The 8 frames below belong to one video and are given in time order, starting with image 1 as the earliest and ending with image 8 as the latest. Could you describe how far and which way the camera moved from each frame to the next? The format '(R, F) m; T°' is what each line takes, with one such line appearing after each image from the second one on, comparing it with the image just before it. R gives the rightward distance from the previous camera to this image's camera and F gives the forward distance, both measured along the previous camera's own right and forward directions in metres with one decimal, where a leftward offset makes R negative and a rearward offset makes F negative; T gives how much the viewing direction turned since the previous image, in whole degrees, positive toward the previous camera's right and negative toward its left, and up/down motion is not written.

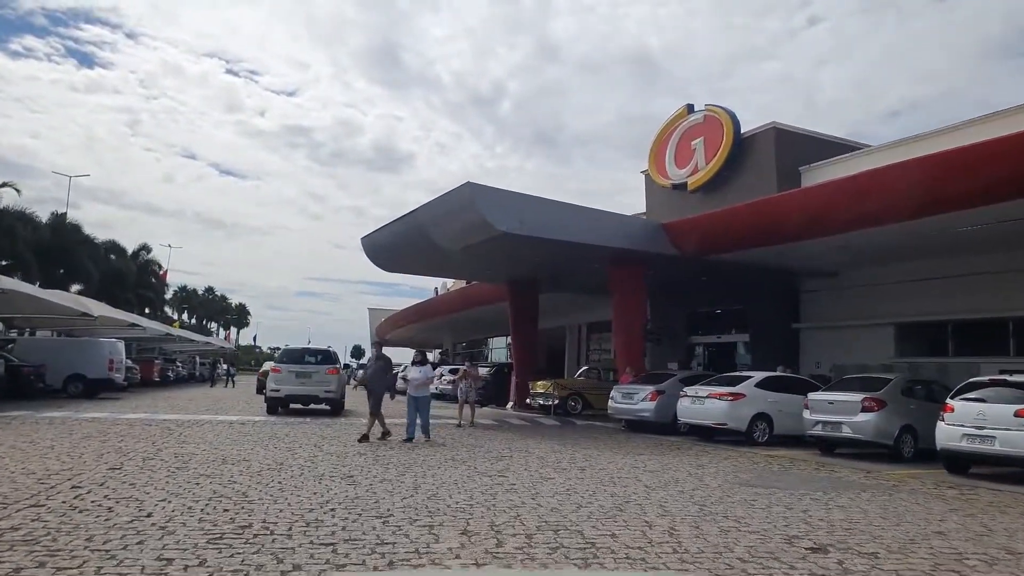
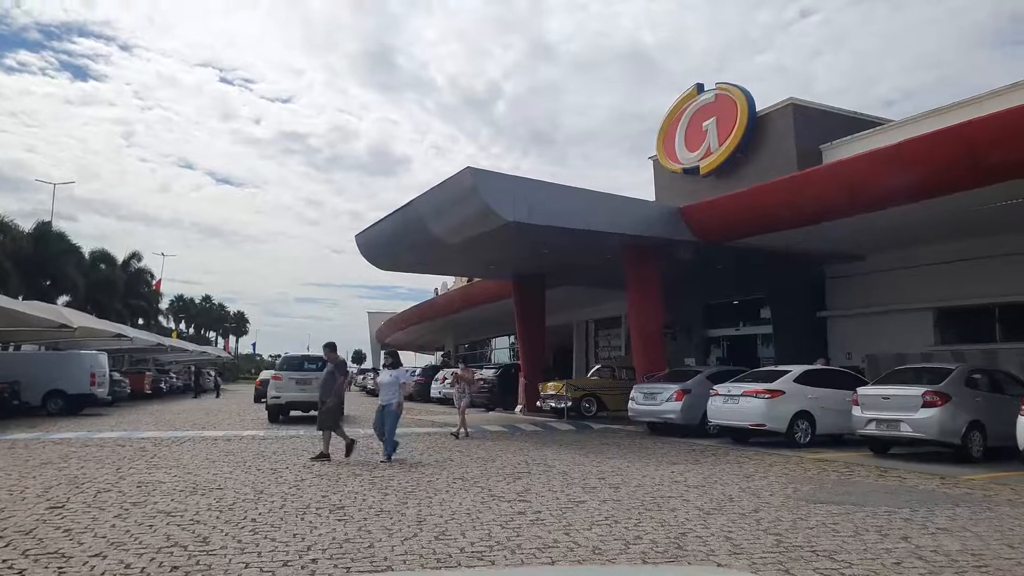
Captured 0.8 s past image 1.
(-0.2, +1.6) m; 0°
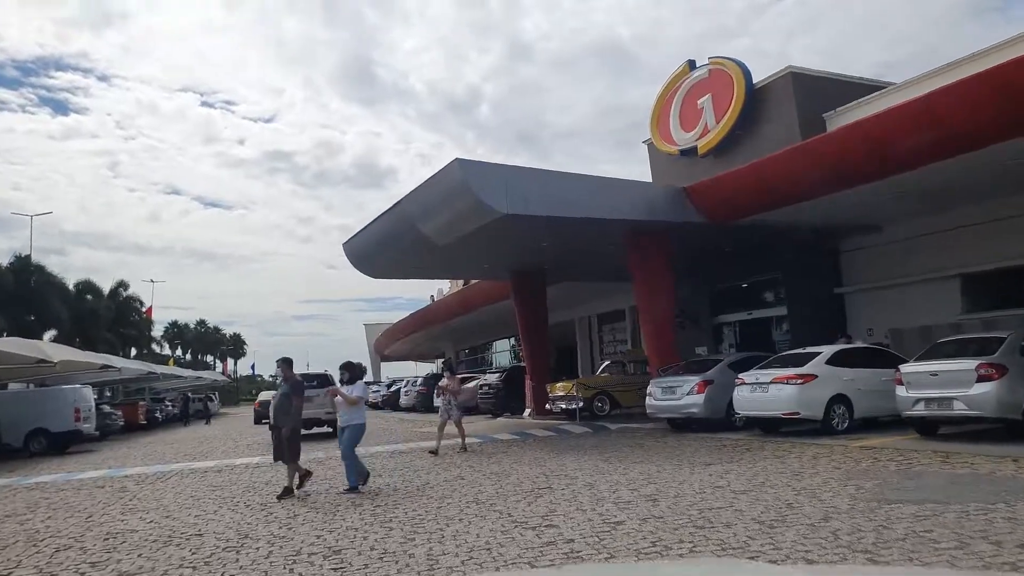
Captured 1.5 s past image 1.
(-0.1, +1.2) m; 0°
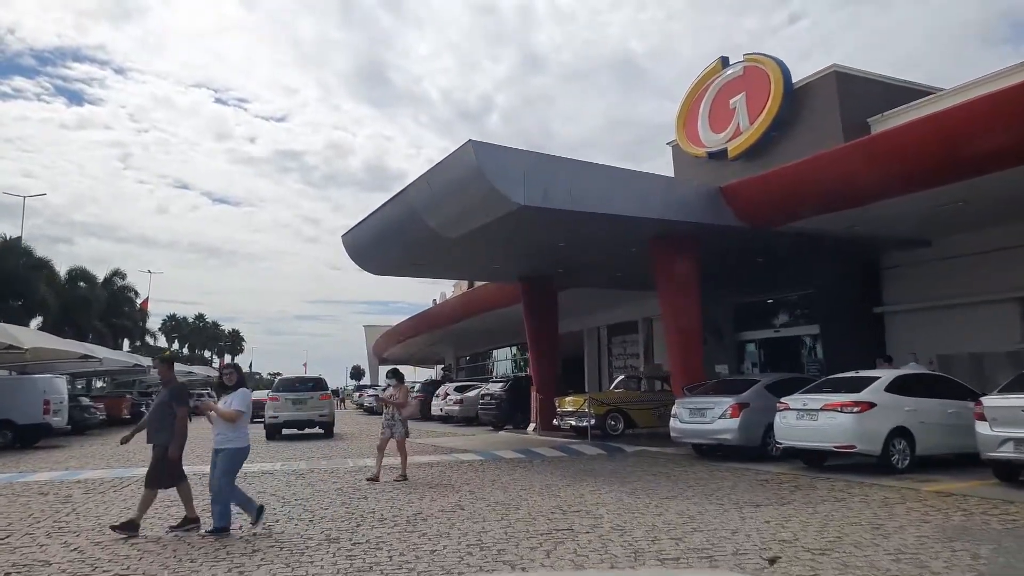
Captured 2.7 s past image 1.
(-0.2, +1.7) m; 0°
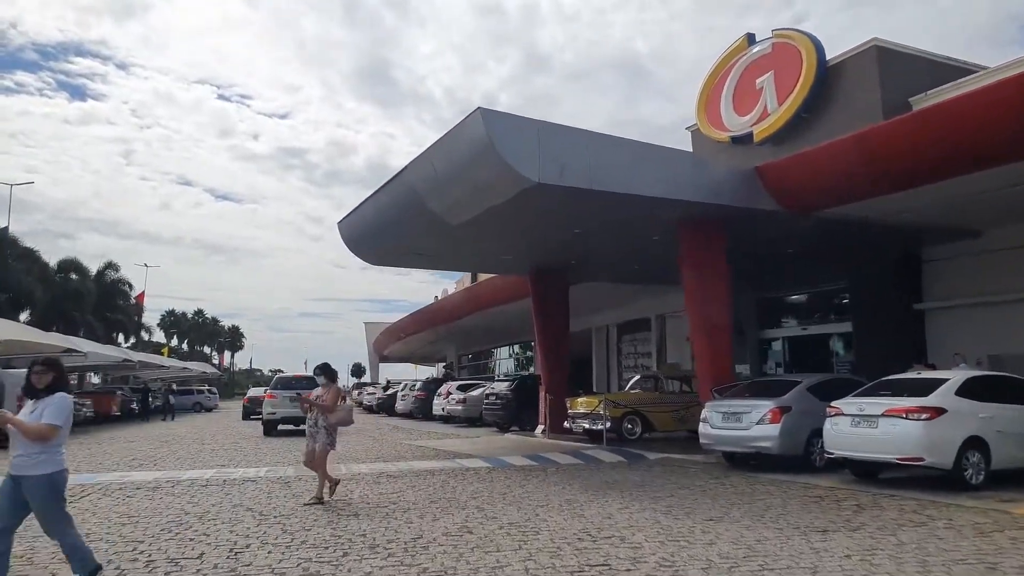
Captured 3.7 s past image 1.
(-0.2, +1.5) m; 0°
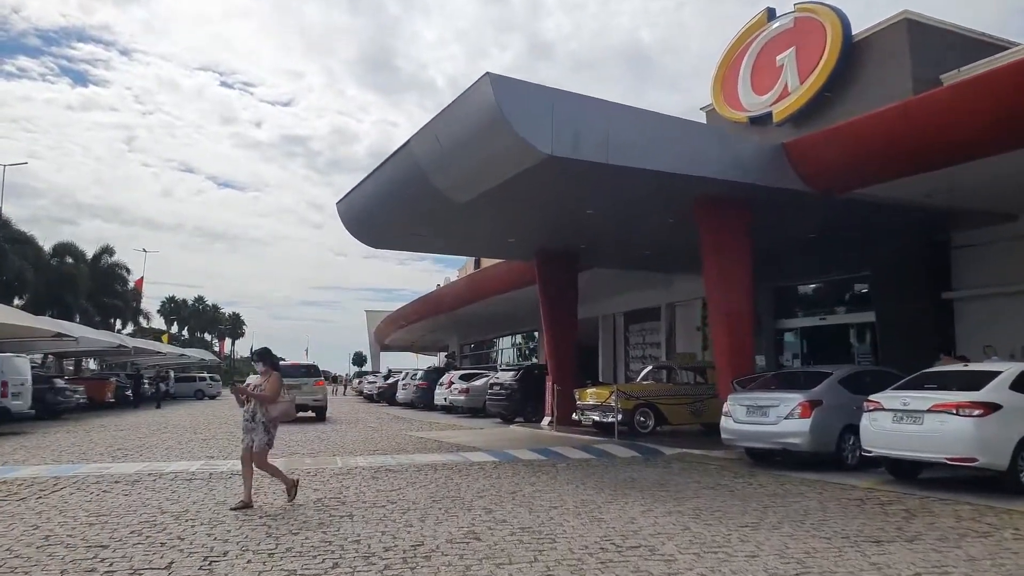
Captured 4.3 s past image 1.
(-0.1, +0.9) m; 0°
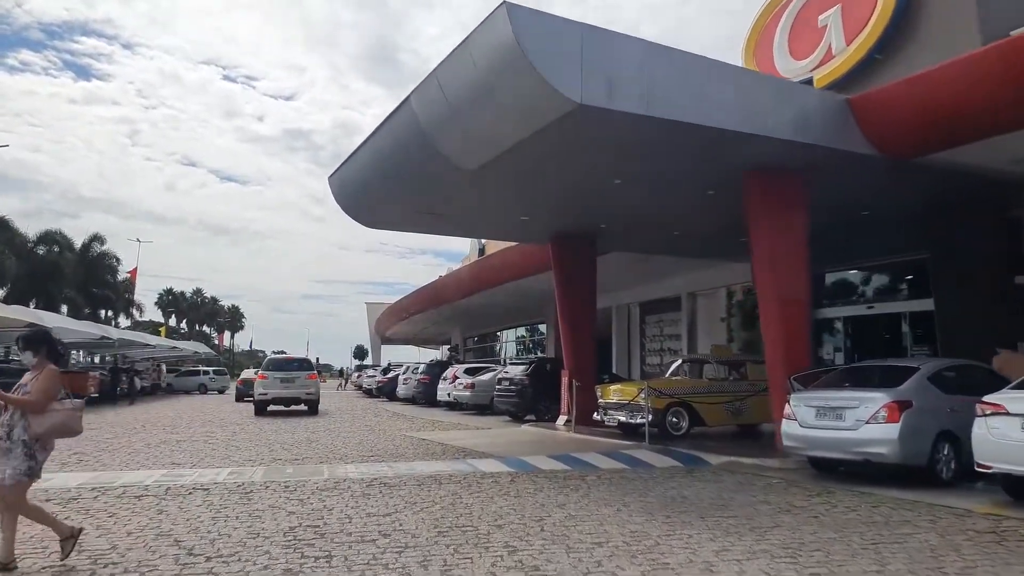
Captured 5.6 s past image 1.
(-0.2, +2.0) m; 0°
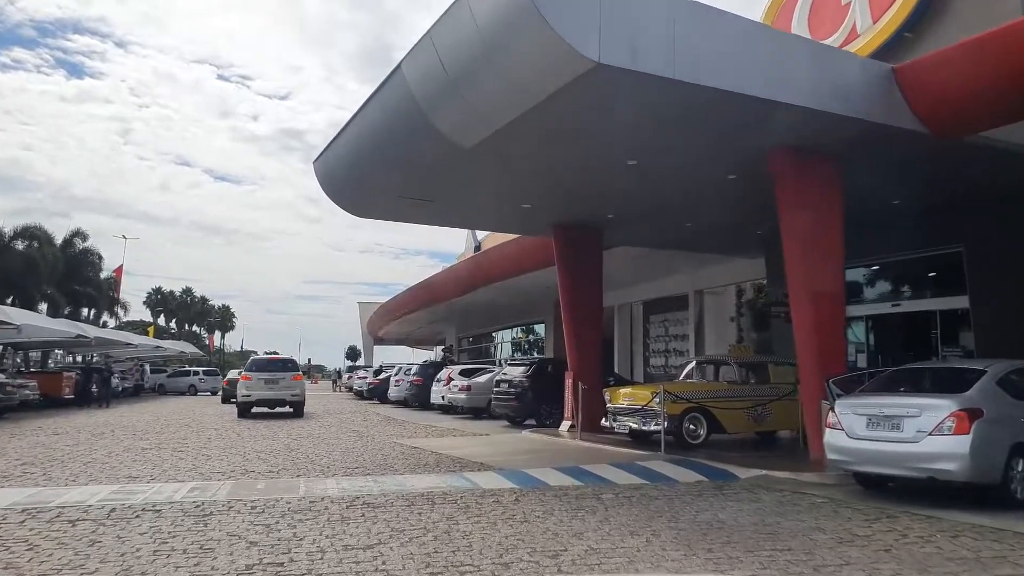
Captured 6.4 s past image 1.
(-0.1, +1.4) m; 0°
